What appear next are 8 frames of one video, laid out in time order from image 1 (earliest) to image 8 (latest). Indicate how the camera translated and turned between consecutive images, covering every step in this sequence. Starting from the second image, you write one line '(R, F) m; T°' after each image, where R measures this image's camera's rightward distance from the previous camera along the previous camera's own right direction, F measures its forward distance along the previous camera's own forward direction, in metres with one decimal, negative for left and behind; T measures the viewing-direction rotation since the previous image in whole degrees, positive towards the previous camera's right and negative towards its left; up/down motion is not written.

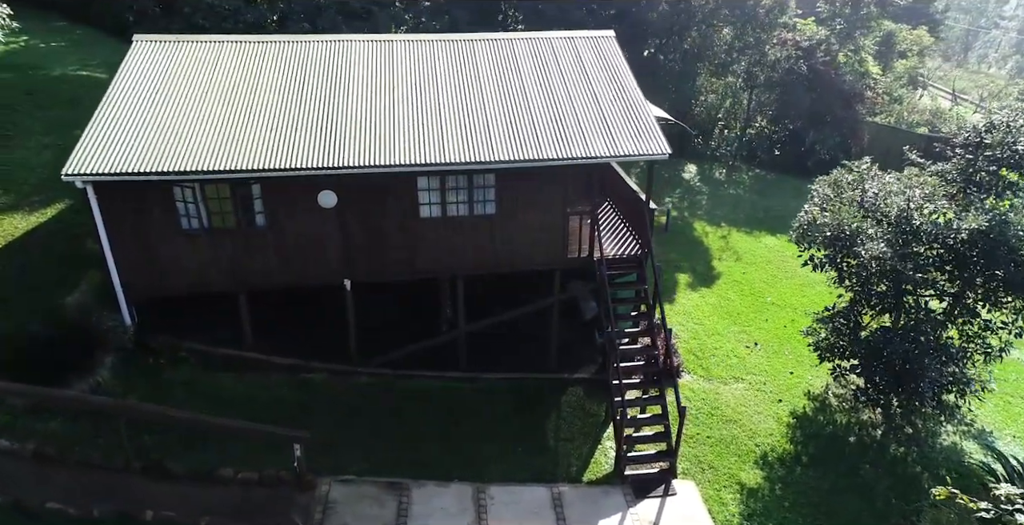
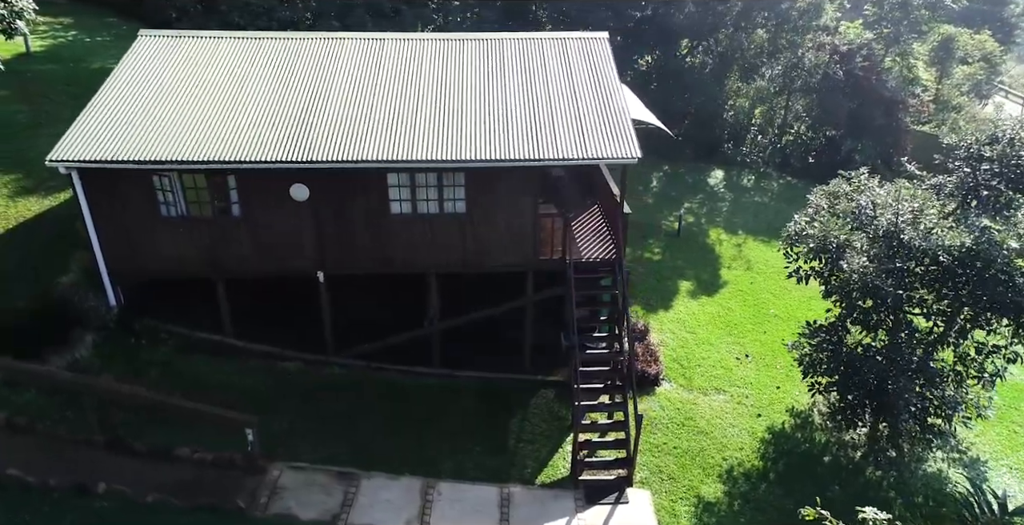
(+1.8, +0.1) m; -5°
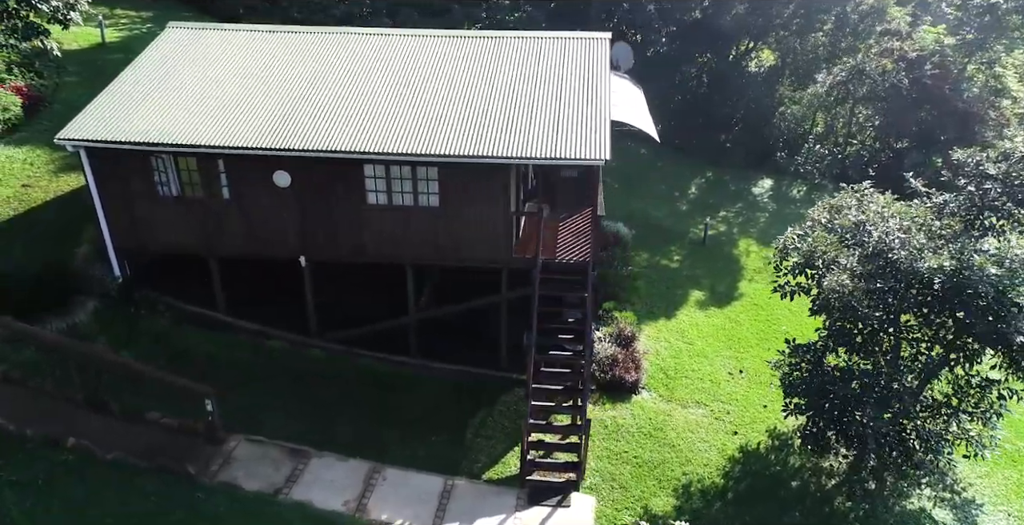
(+2.3, +0.1) m; -7°
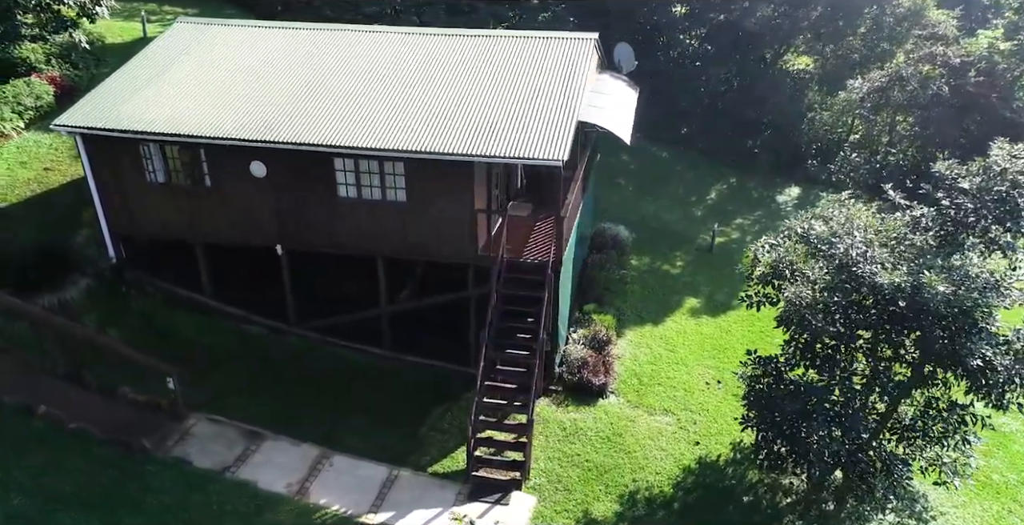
(+2.0, 0.0) m; -5°
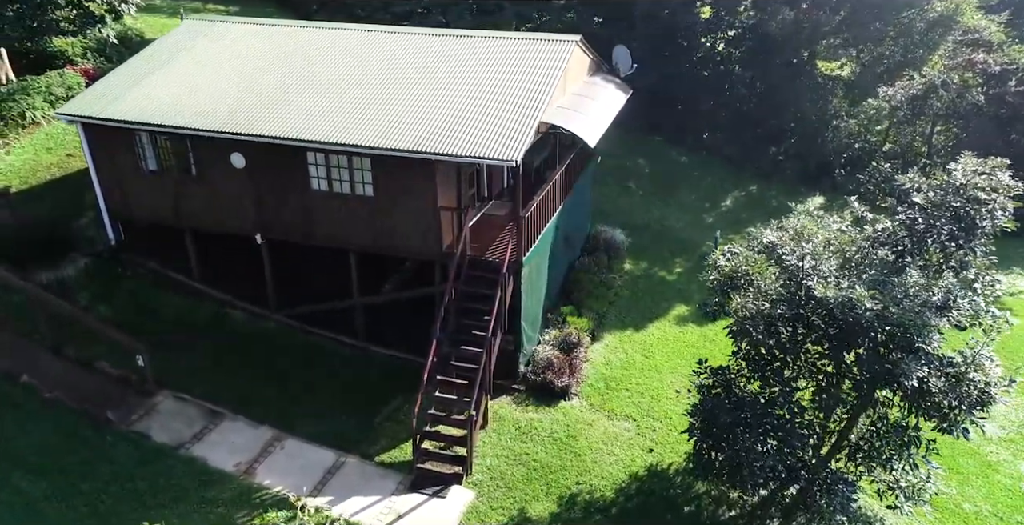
(+2.0, 0.0) m; -5°
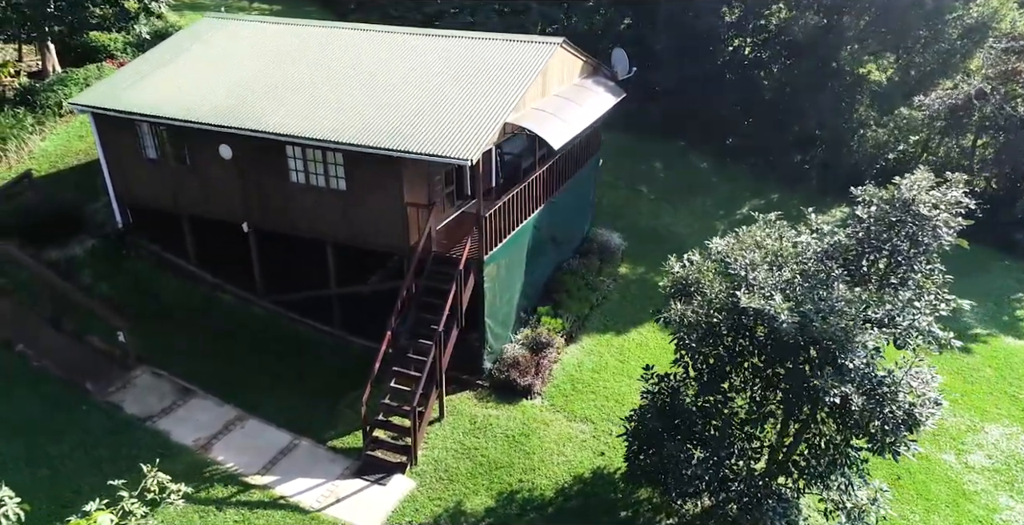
(+2.1, -0.1) m; -5°
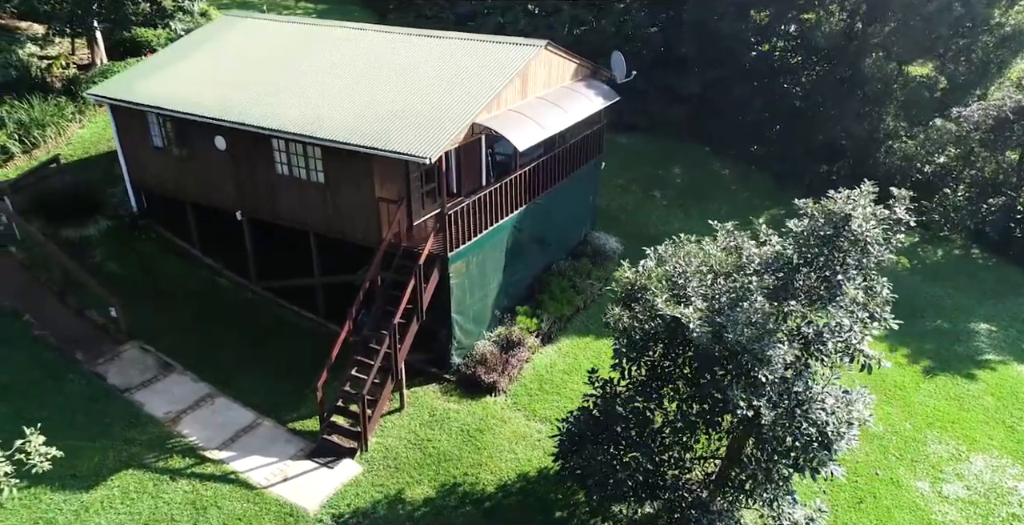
(+2.1, -0.1) m; -5°
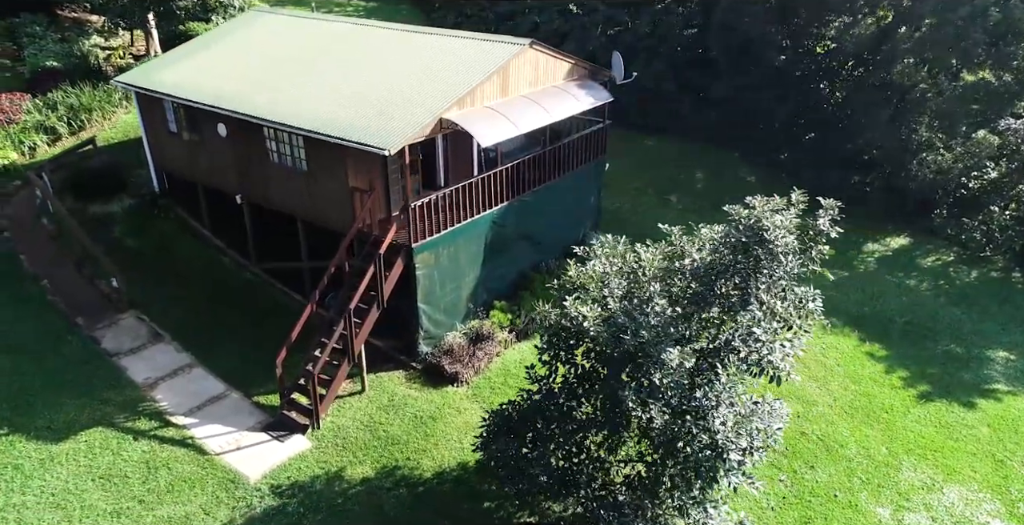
(+2.5, -0.1) m; -6°
